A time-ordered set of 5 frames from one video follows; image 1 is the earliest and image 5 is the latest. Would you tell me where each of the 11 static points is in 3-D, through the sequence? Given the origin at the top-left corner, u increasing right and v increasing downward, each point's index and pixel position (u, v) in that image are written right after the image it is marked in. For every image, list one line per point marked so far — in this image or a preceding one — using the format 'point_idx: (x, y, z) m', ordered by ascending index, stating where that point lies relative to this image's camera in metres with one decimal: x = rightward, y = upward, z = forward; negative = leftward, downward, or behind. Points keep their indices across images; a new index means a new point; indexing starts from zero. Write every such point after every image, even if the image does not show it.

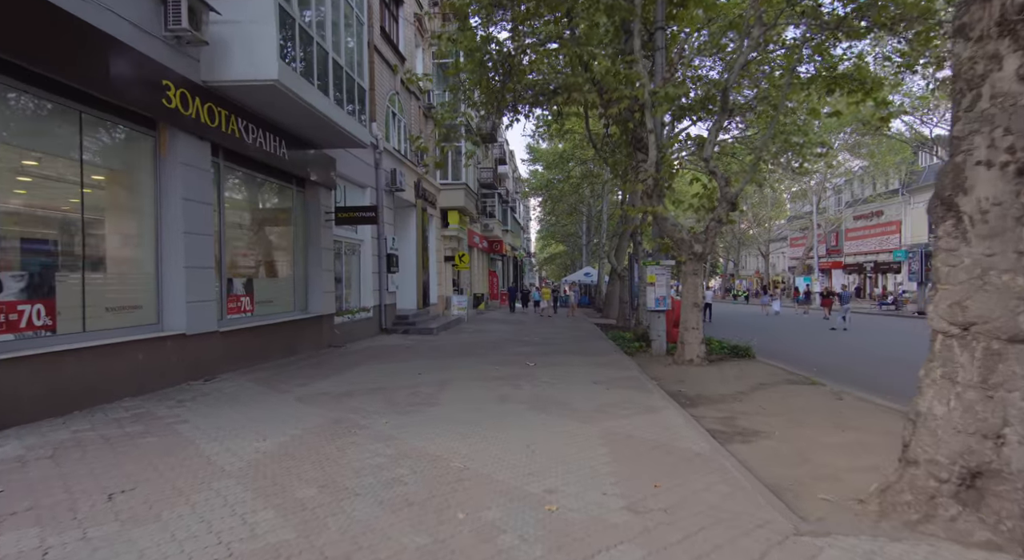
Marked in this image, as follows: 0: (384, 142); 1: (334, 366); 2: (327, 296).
0: (-3.7, +4.0, +17.4) m
1: (-3.1, -1.5, +10.5) m
2: (-4.1, -0.4, +13.4) m
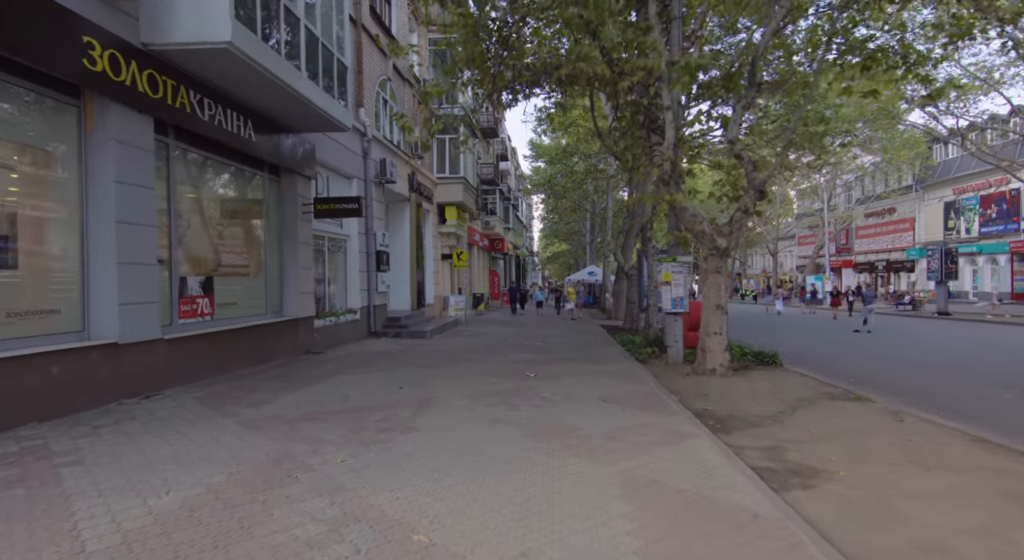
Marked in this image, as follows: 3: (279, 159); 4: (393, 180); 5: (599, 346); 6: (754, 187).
0: (-3.7, +4.0, +16.1) m
1: (-3.1, -1.5, +9.1) m
2: (-4.2, -0.3, +12.1) m
3: (-4.3, +2.2, +11.1) m
4: (-3.3, +2.7, +16.4) m
5: (+2.0, -1.5, +13.8) m
6: (+3.9, +1.5, +9.6) m
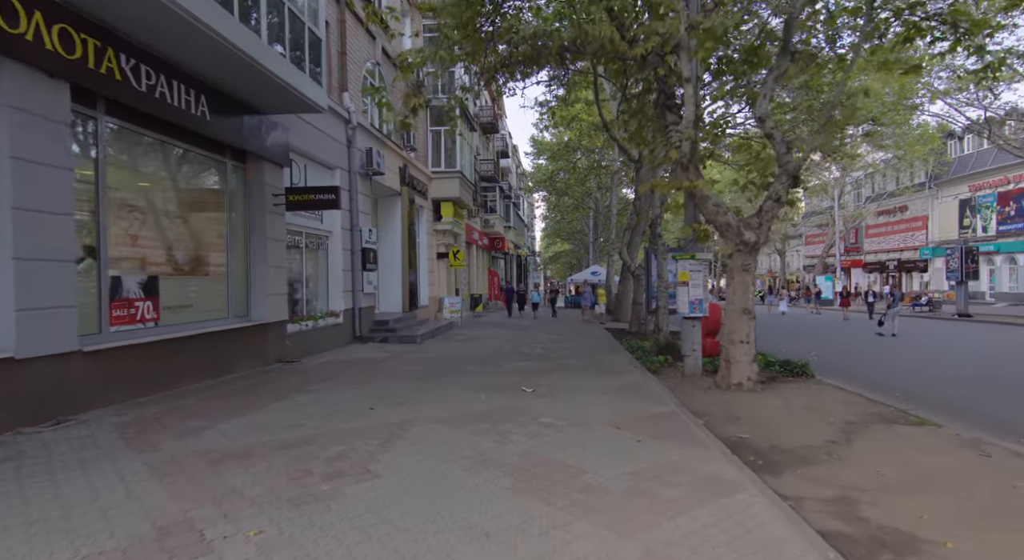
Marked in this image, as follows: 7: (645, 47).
0: (-3.7, +4.0, +14.8) m
1: (-3.2, -1.5, +7.8) m
2: (-4.2, -0.3, +10.8) m
3: (-4.4, +2.2, +9.8) m
4: (-3.3, +2.7, +15.1) m
5: (+1.9, -1.5, +12.5) m
6: (+3.8, +1.5, +8.3) m
7: (+1.9, +3.3, +8.6) m
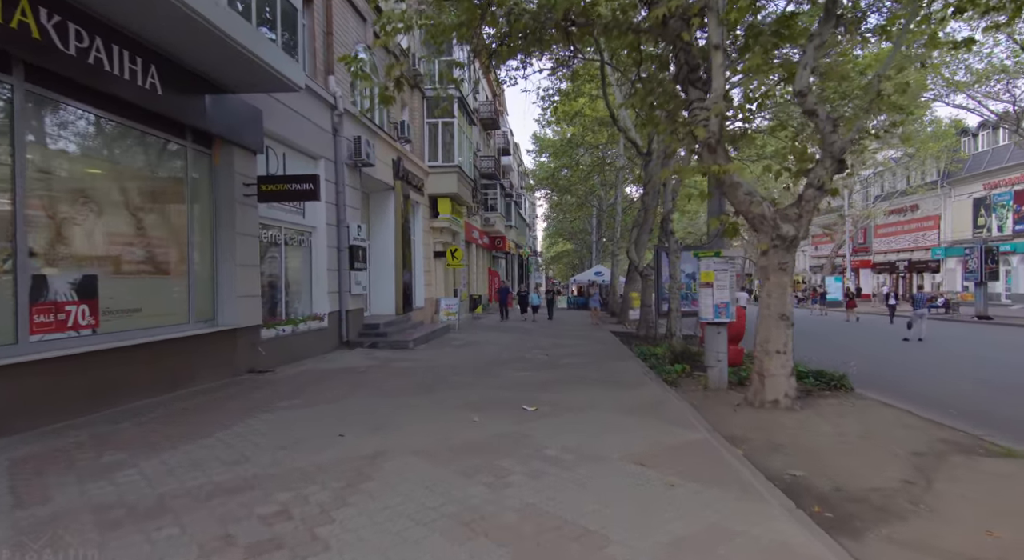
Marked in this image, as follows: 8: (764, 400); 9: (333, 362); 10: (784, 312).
0: (-3.7, +4.0, +13.6) m
1: (-3.2, -1.5, +6.7) m
2: (-4.2, -0.3, +9.6) m
3: (-4.4, +2.2, +8.7) m
4: (-3.3, +2.7, +14.0) m
5: (+1.9, -1.5, +11.3) m
6: (+3.8, +1.5, +7.1) m
7: (+1.9, +3.3, +7.4) m
8: (+3.1, -1.5, +7.4) m
9: (-3.4, -1.5, +11.3) m
10: (+3.3, -0.4, +7.4) m
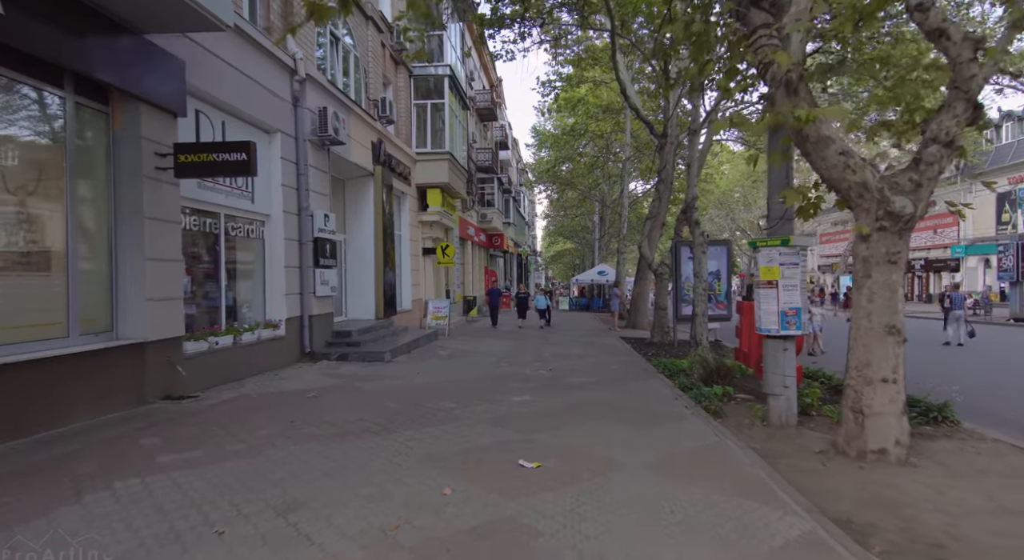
0: (-3.8, +4.0, +11.4) m
1: (-3.3, -1.5, +4.4) m
2: (-4.3, -0.3, +7.4) m
3: (-4.5, +2.2, +6.4) m
4: (-3.4, +2.7, +11.7) m
5: (+1.9, -1.5, +9.1) m
6: (+3.7, +1.5, +4.9) m
7: (+1.8, +3.4, +5.2) m
8: (+3.0, -1.5, +5.2) m
9: (-3.4, -1.5, +9.0) m
10: (+3.3, -0.4, +5.1) m
